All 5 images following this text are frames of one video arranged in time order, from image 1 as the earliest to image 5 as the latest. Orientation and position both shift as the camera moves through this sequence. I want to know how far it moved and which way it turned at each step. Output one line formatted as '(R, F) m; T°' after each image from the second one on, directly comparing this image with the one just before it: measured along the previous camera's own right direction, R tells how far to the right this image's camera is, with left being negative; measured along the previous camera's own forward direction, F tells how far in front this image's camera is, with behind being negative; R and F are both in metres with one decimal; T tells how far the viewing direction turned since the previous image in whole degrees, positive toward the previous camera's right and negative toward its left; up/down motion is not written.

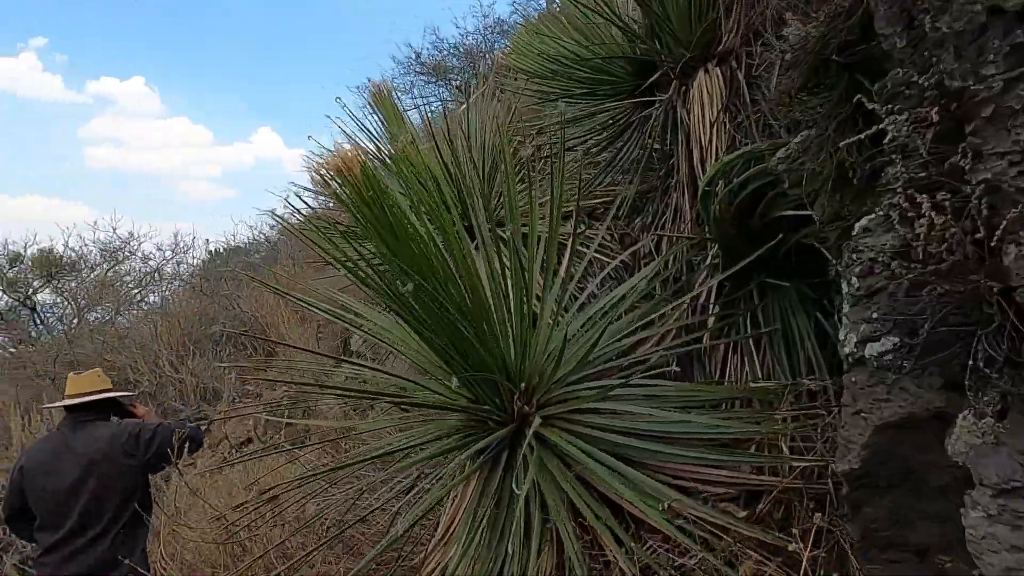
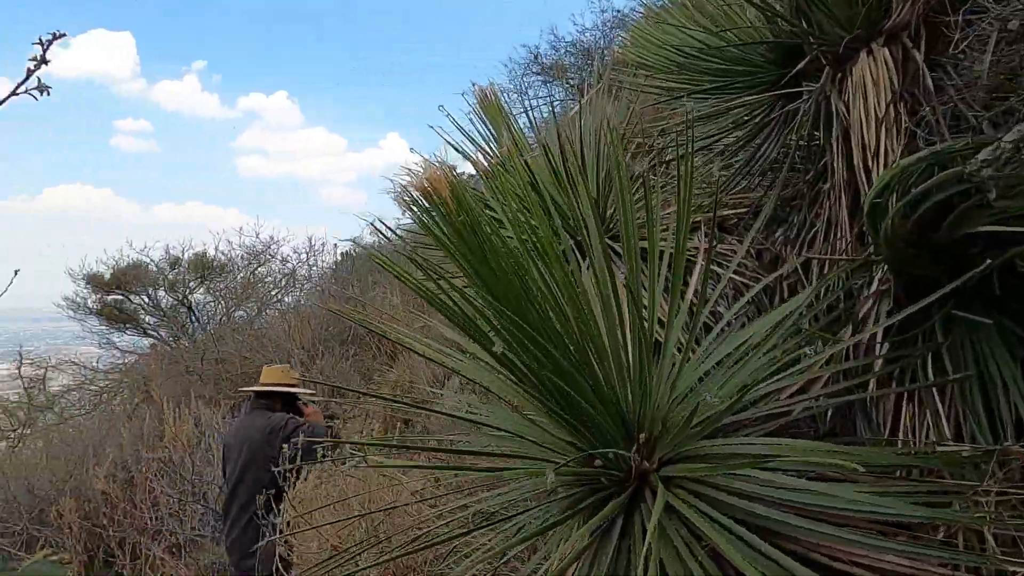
(0.0, +0.2) m; -11°
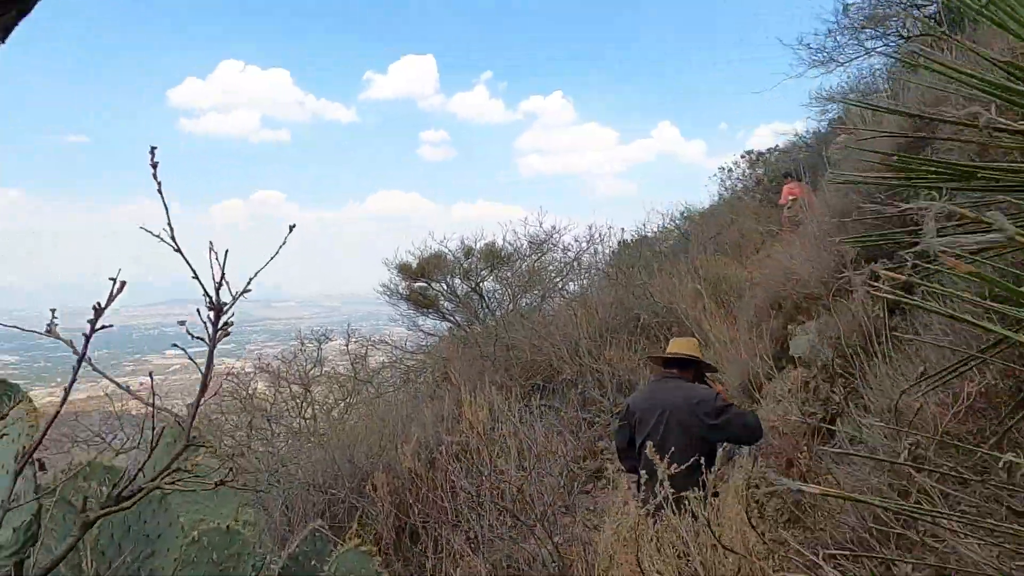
(-0.5, +0.8) m; -24°
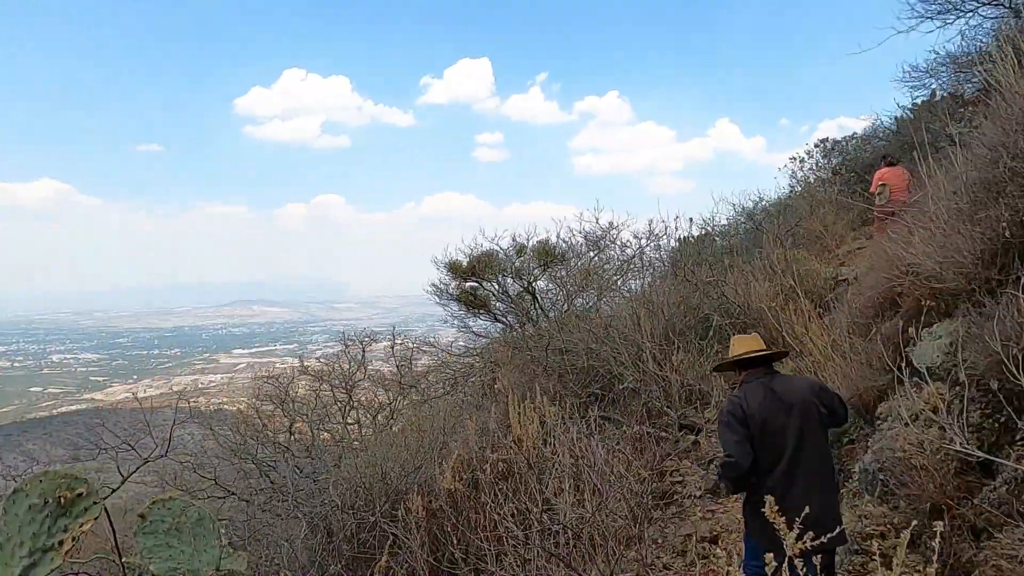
(0.0, +0.8) m; -5°
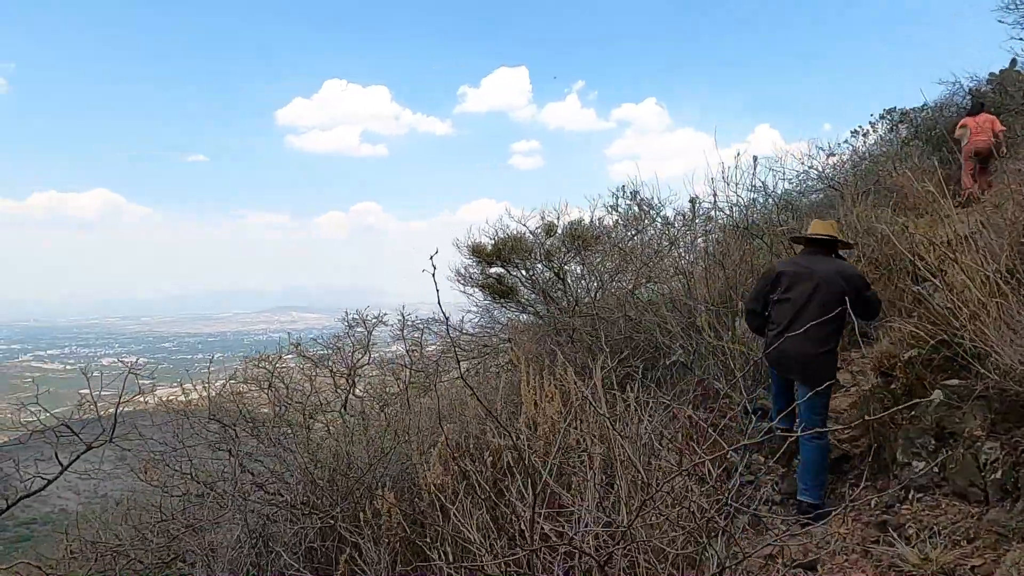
(+0.2, +1.4) m; -3°
